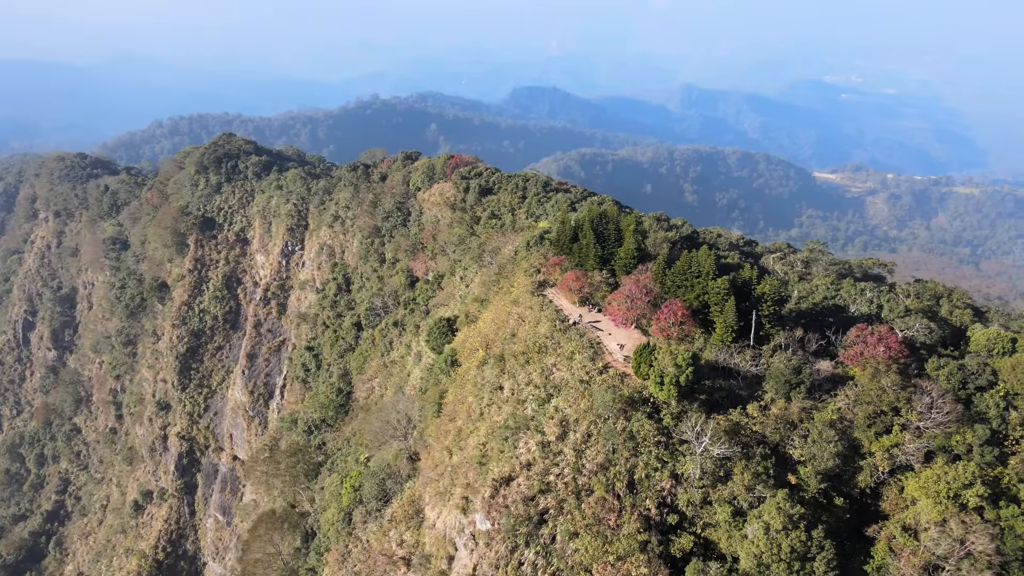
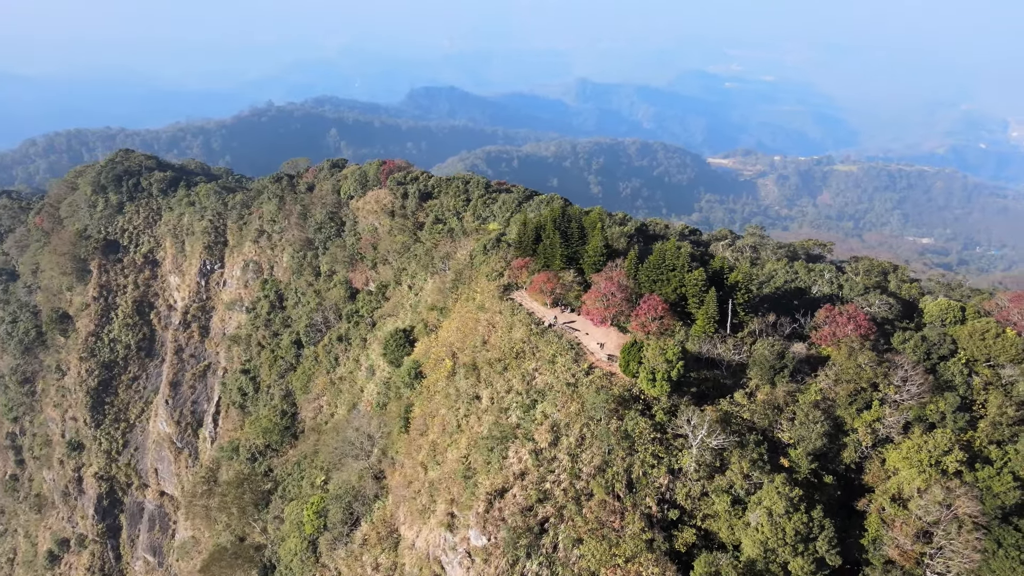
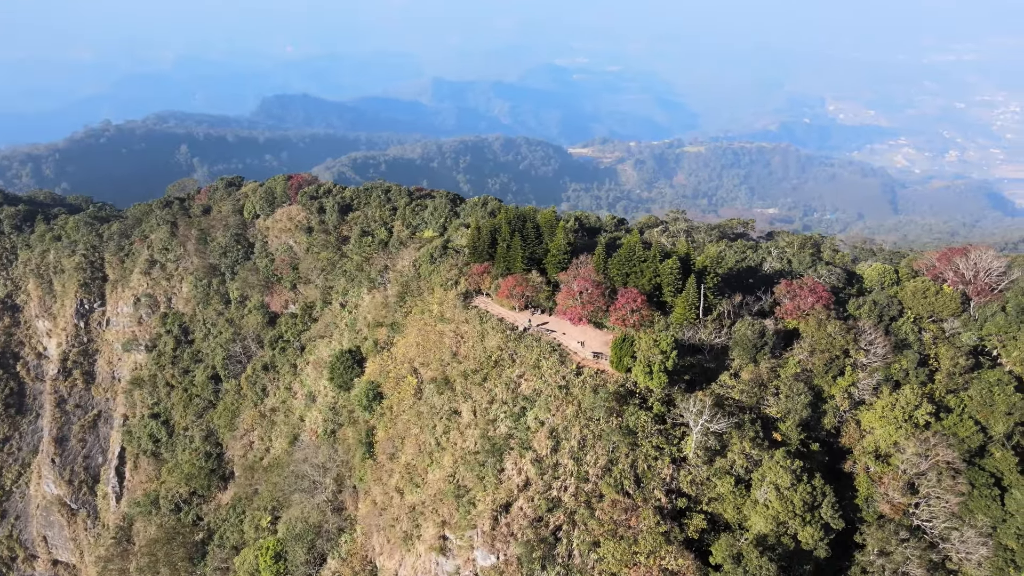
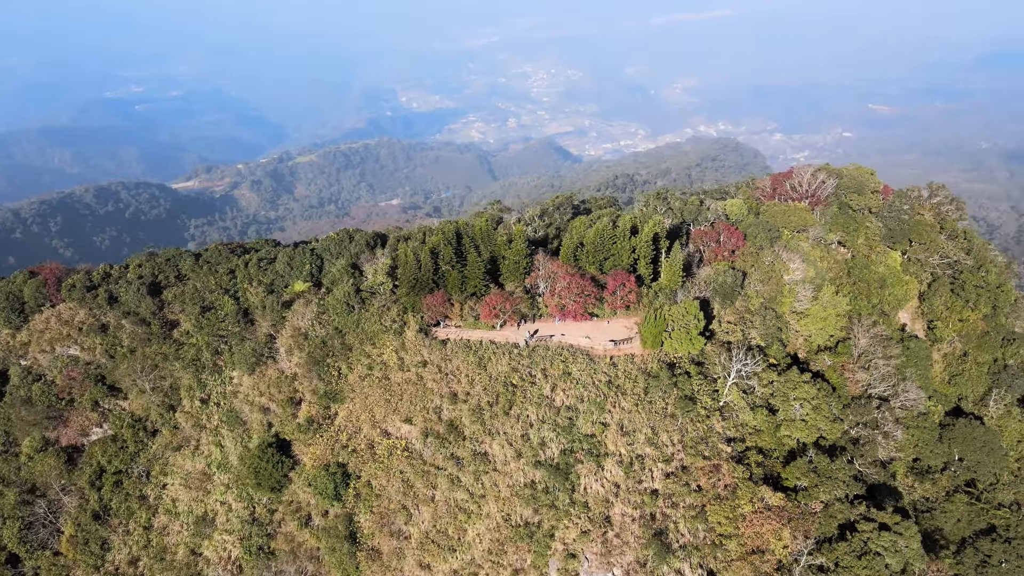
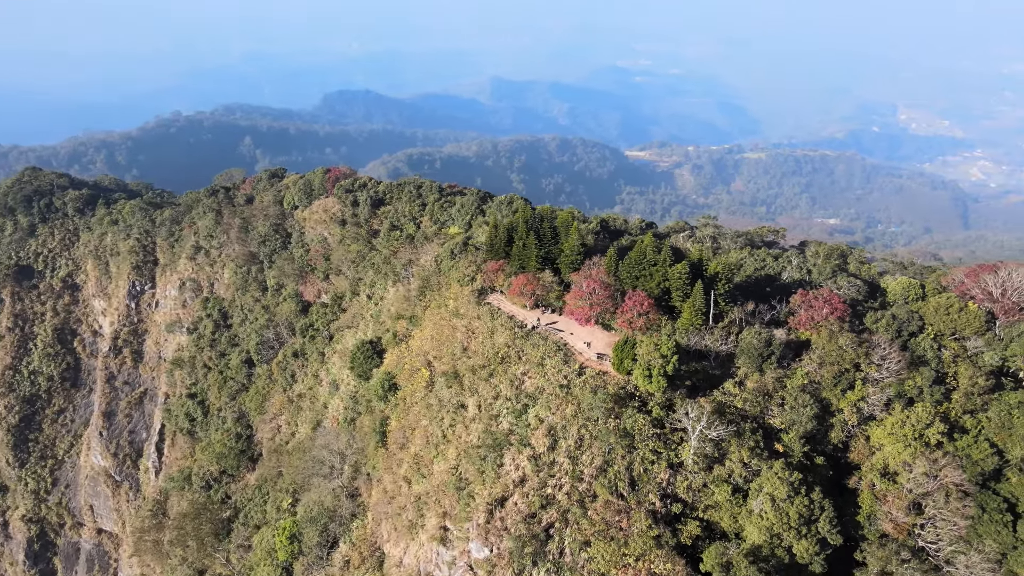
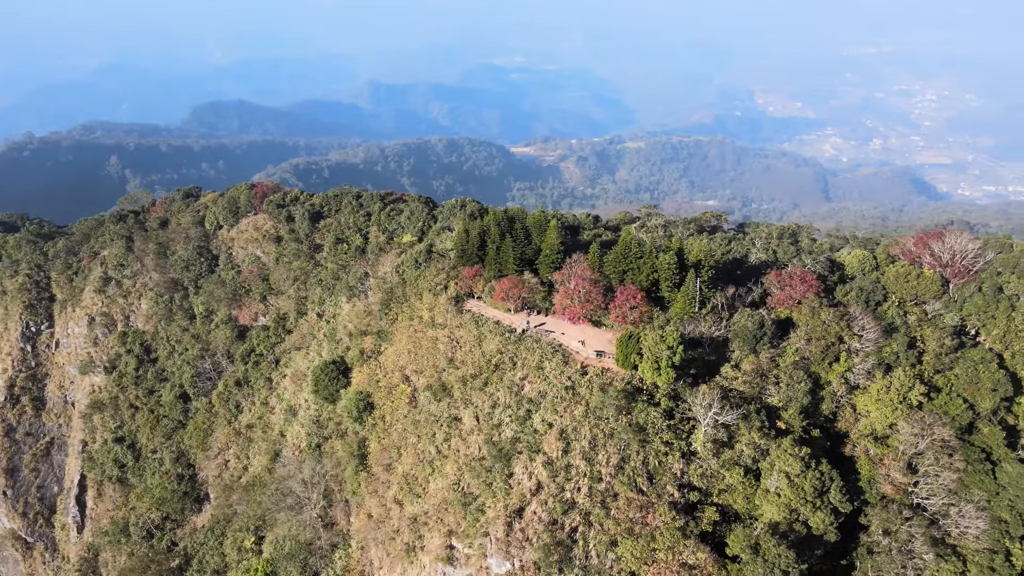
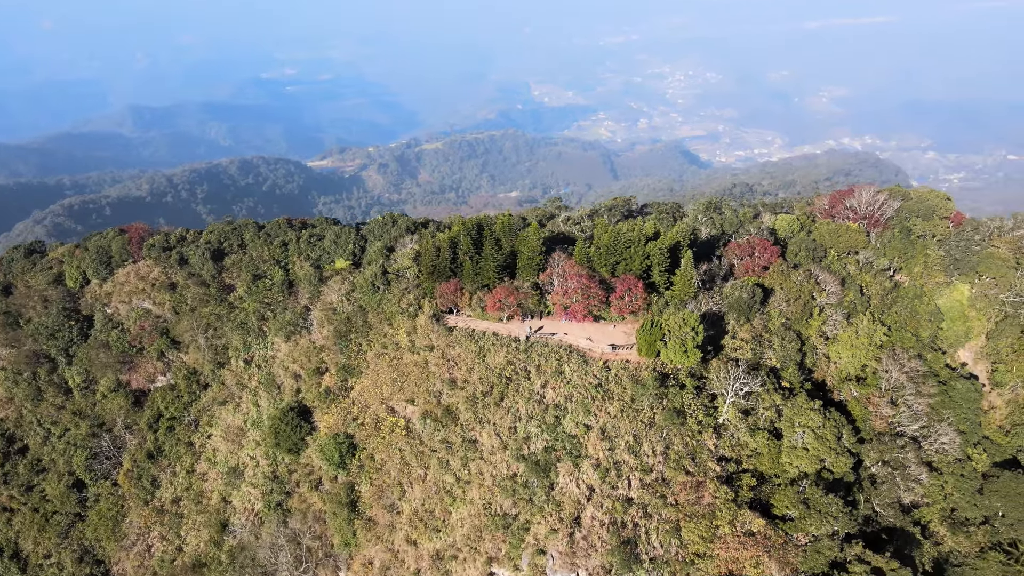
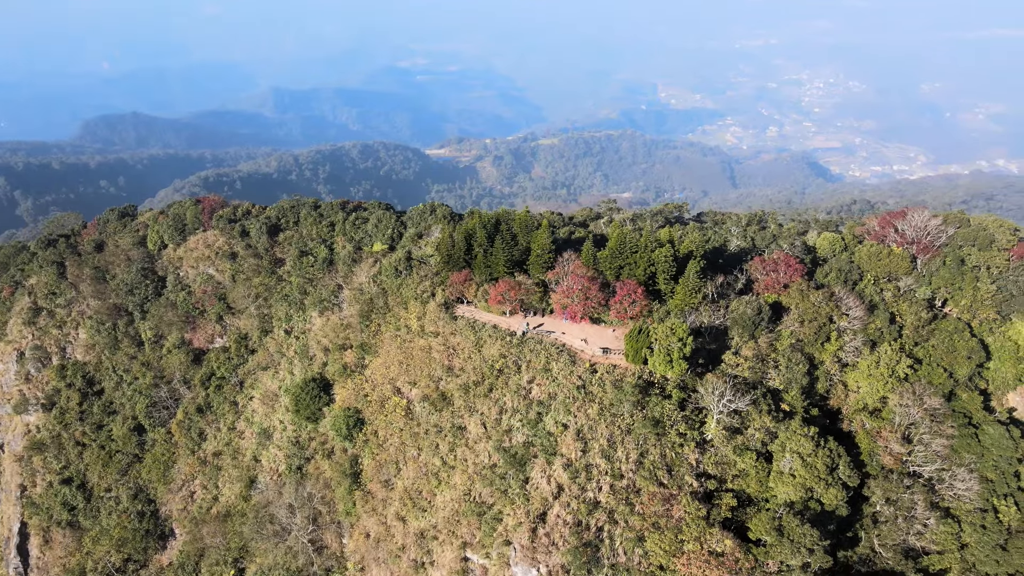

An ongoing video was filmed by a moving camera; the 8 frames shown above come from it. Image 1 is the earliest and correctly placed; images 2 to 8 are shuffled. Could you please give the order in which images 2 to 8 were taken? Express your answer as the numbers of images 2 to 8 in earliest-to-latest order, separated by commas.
2, 5, 3, 6, 8, 7, 4
